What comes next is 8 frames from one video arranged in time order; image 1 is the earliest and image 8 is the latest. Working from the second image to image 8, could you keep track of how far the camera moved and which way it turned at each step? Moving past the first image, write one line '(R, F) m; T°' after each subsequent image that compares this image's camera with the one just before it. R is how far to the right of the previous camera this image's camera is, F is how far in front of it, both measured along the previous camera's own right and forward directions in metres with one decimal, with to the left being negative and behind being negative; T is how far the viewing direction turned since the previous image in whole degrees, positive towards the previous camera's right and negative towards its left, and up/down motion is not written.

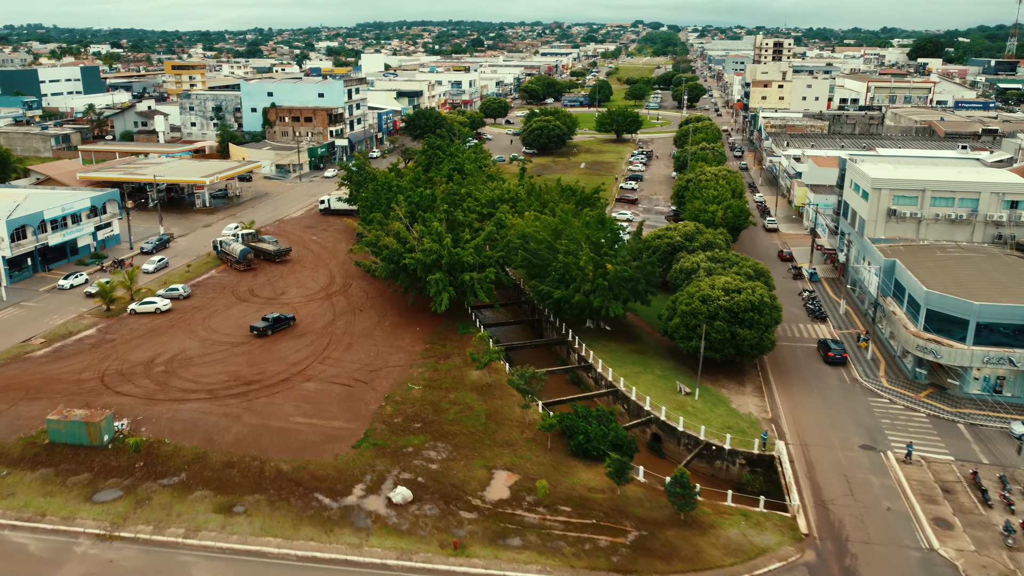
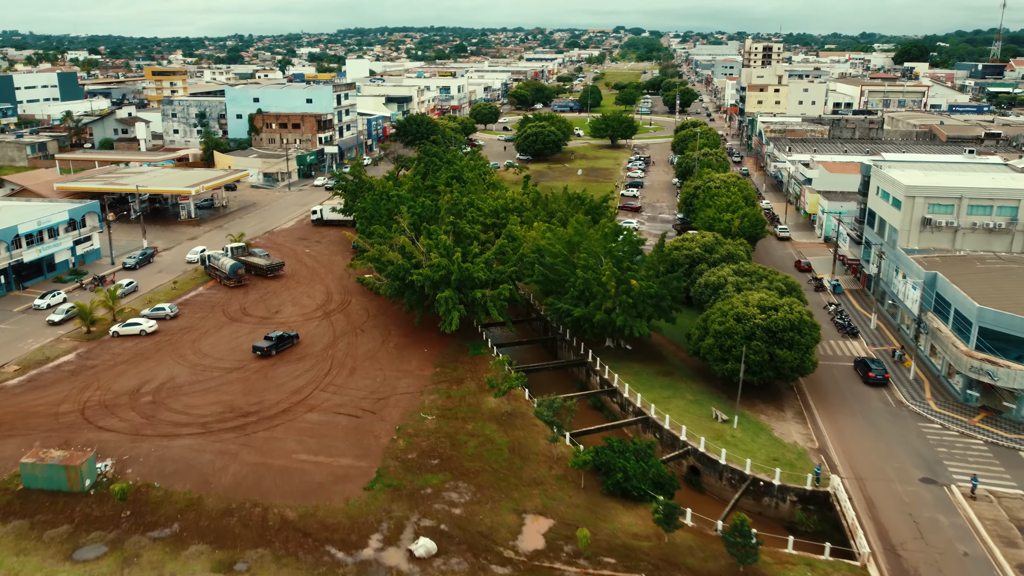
(-1.4, +2.8) m; +1°
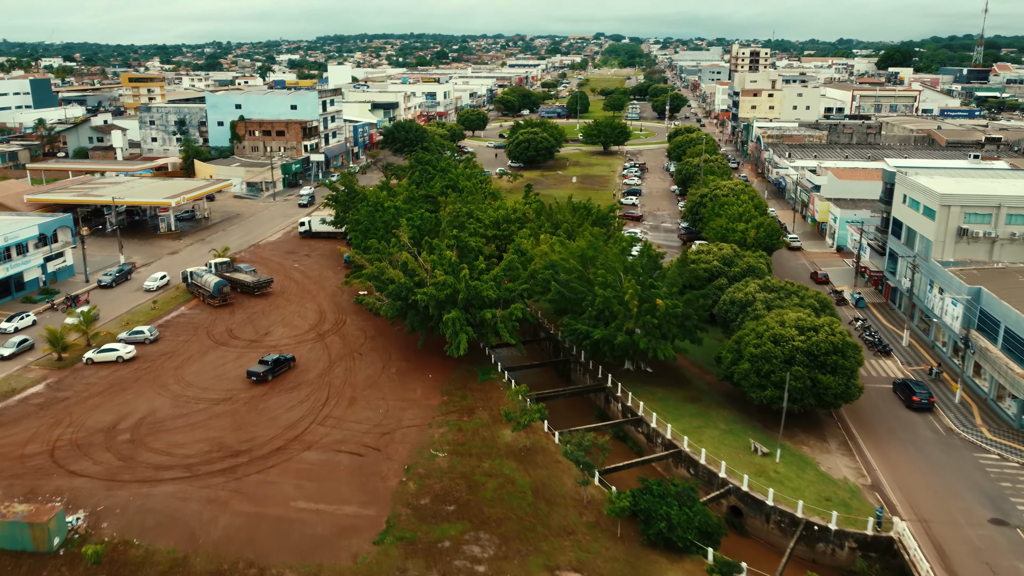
(-1.3, +2.9) m; +1°
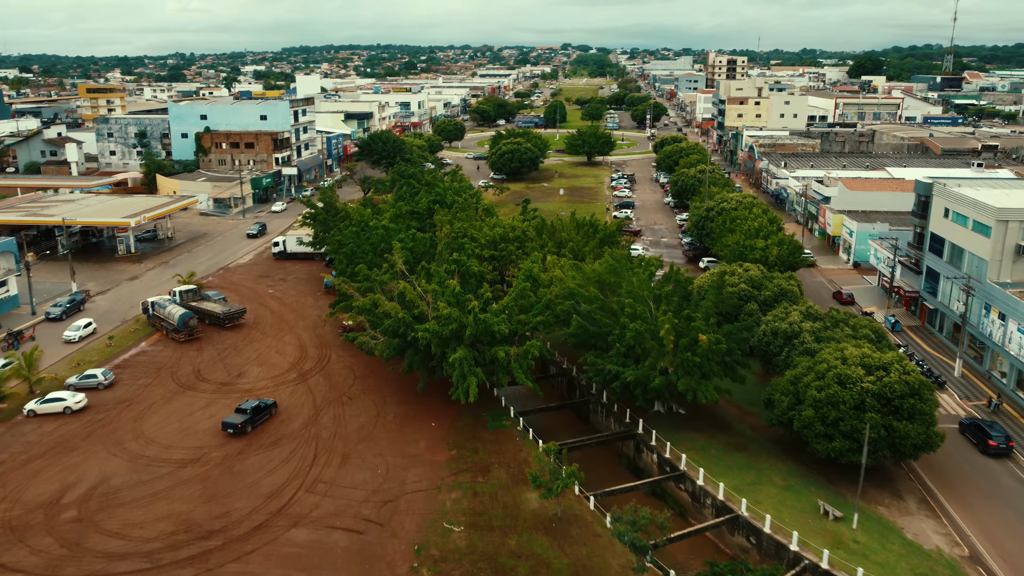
(-1.6, +4.5) m; +2°
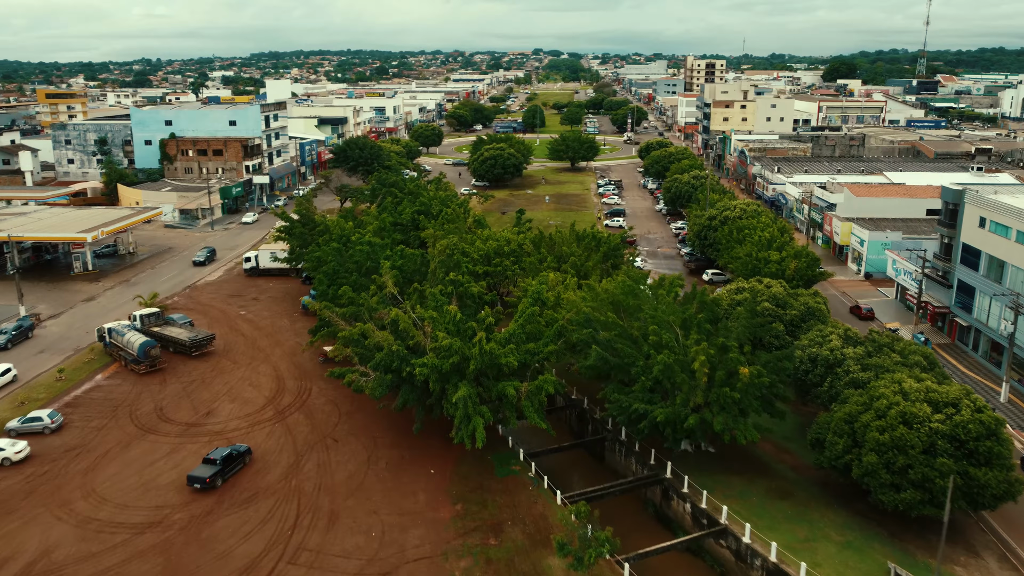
(-1.1, +3.6) m; +2°
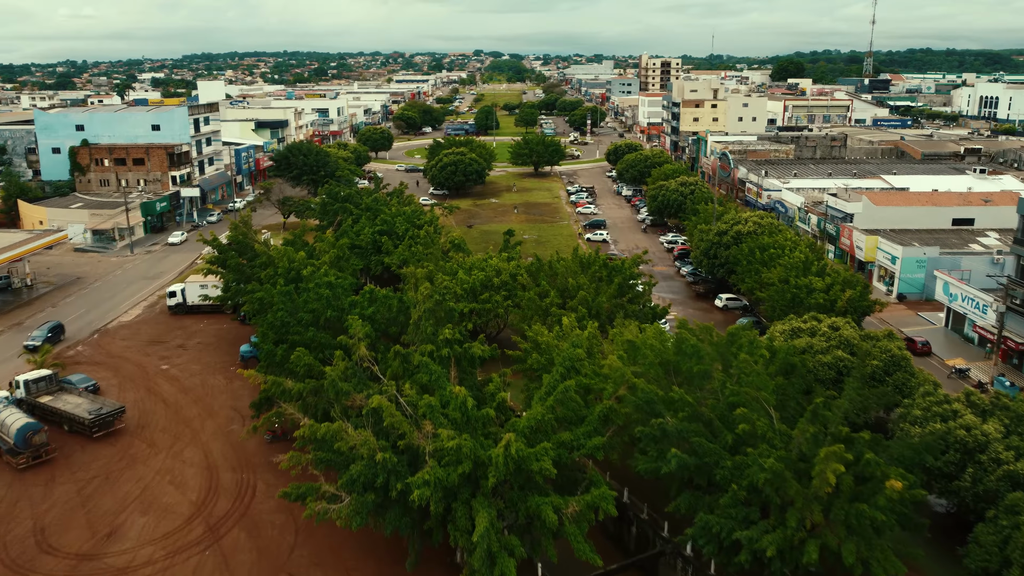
(-1.9, +7.8) m; +4°
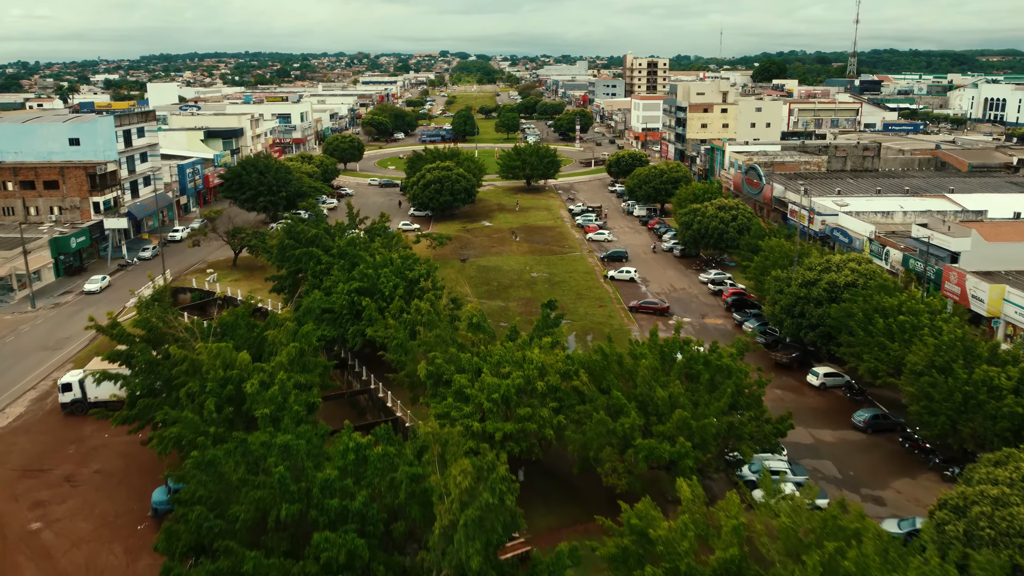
(-2.3, +11.2) m; +2°
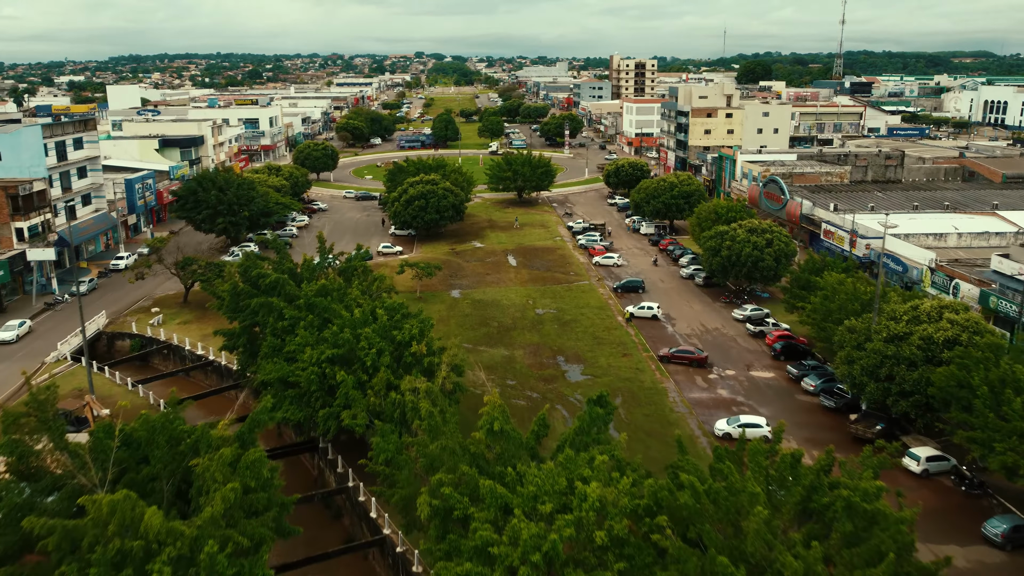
(-1.3, +7.2) m; +2°
